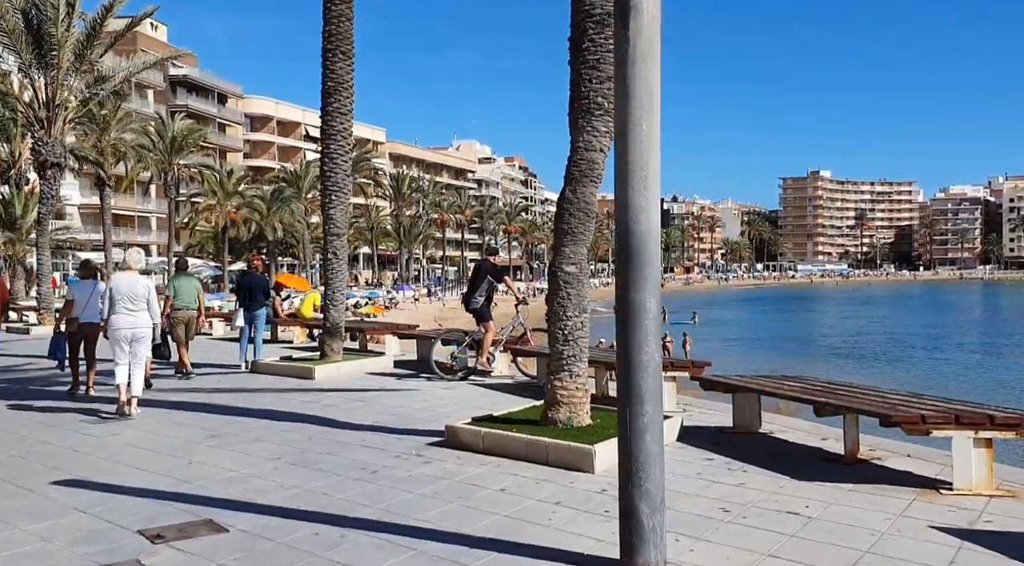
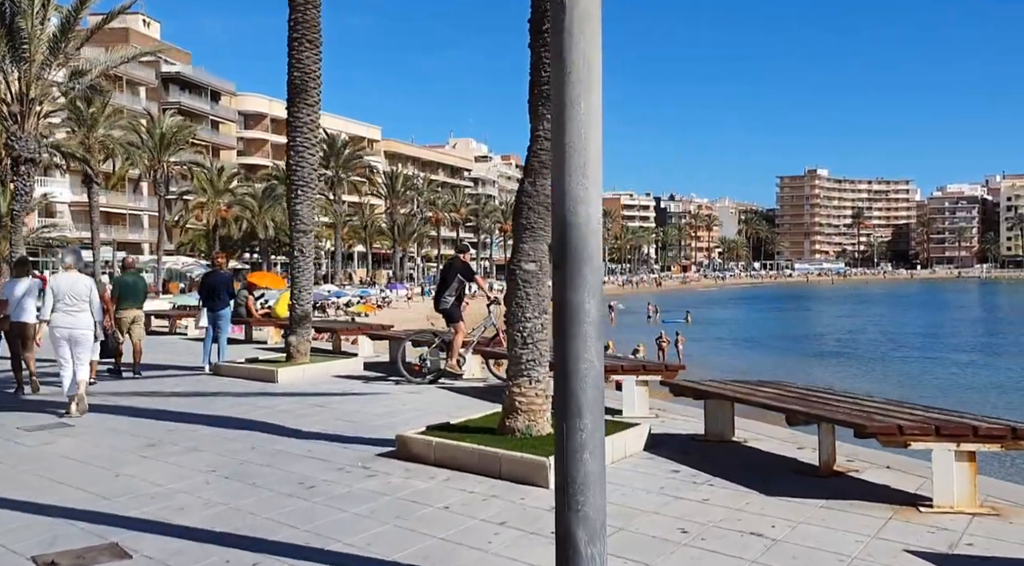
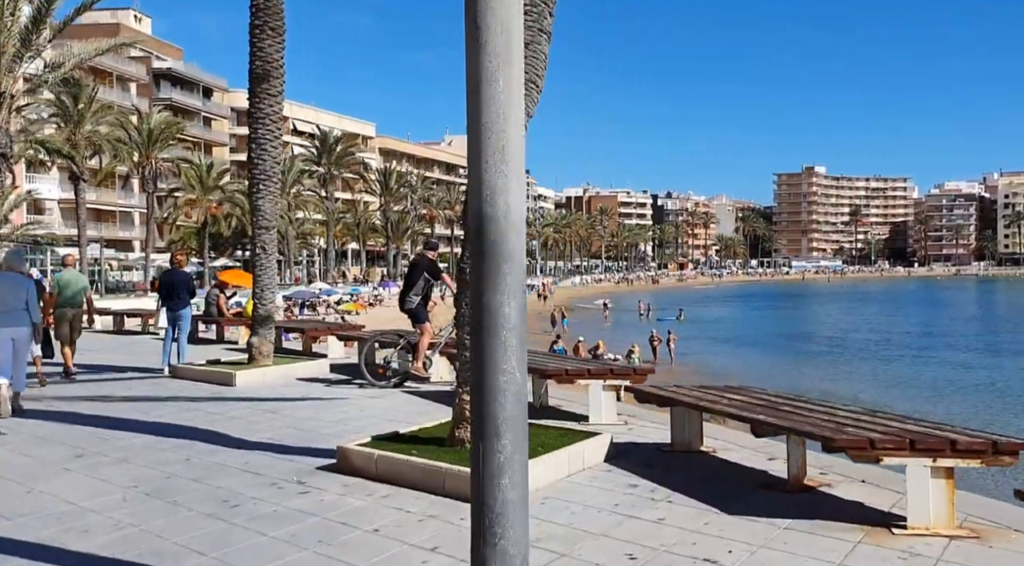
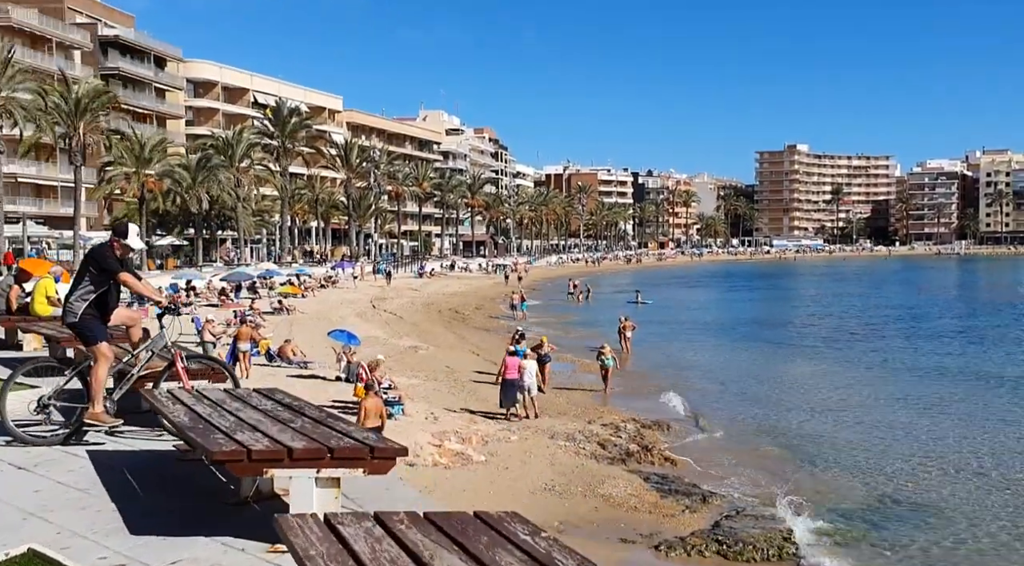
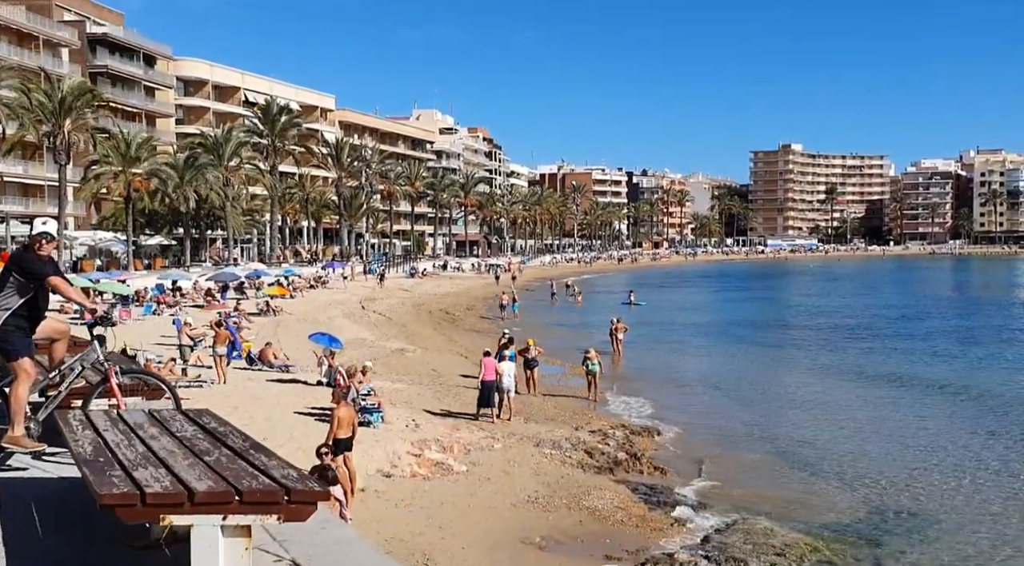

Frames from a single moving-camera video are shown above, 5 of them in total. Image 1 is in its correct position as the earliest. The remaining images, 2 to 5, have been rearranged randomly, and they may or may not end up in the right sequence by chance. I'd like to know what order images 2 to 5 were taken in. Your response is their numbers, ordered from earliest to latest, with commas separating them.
2, 3, 4, 5
